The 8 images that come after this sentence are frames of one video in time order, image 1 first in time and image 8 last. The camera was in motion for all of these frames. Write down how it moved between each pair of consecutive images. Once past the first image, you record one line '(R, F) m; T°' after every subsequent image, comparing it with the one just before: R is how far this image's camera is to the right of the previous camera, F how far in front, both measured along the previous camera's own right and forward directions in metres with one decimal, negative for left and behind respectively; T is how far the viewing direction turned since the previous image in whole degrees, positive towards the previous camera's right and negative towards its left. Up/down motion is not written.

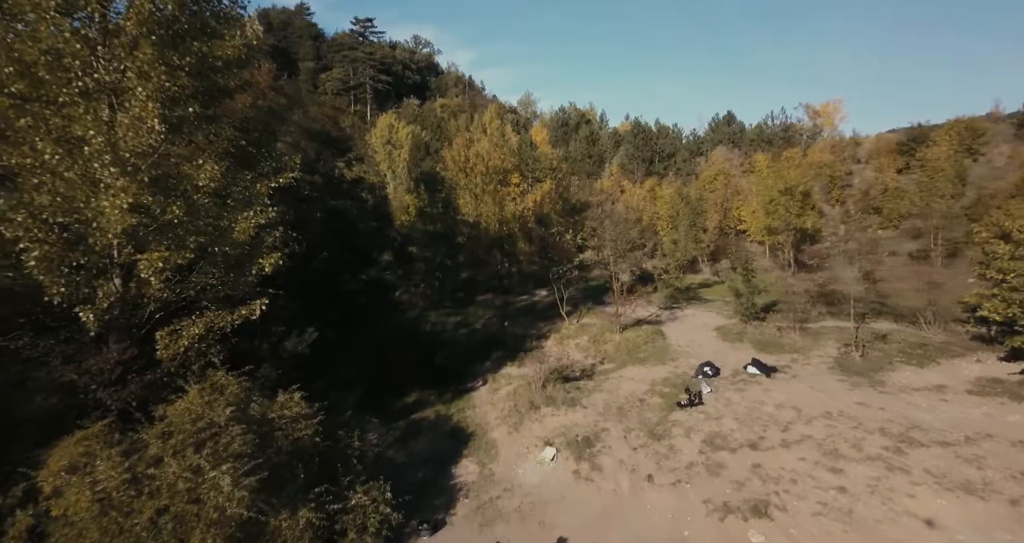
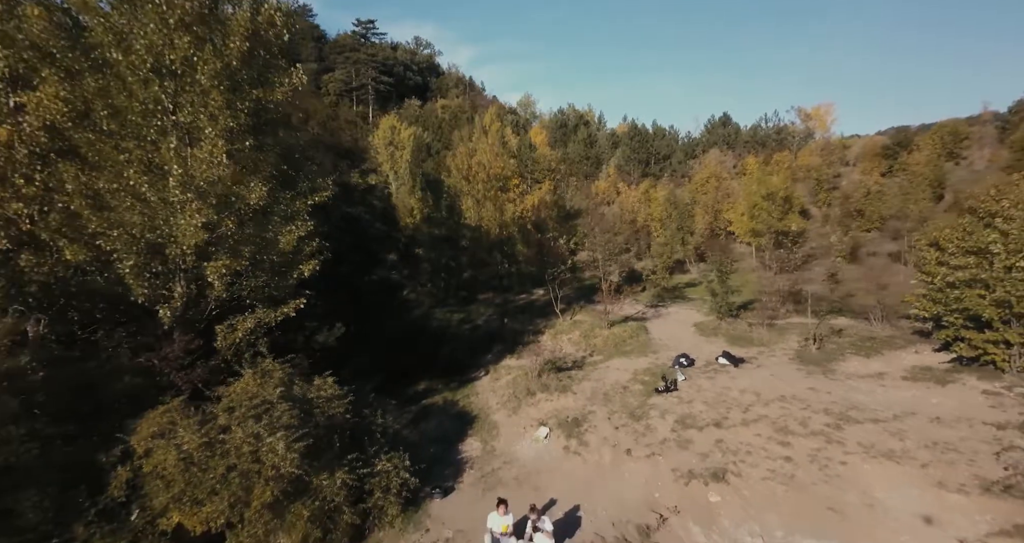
(0.0, -1.7) m; 0°
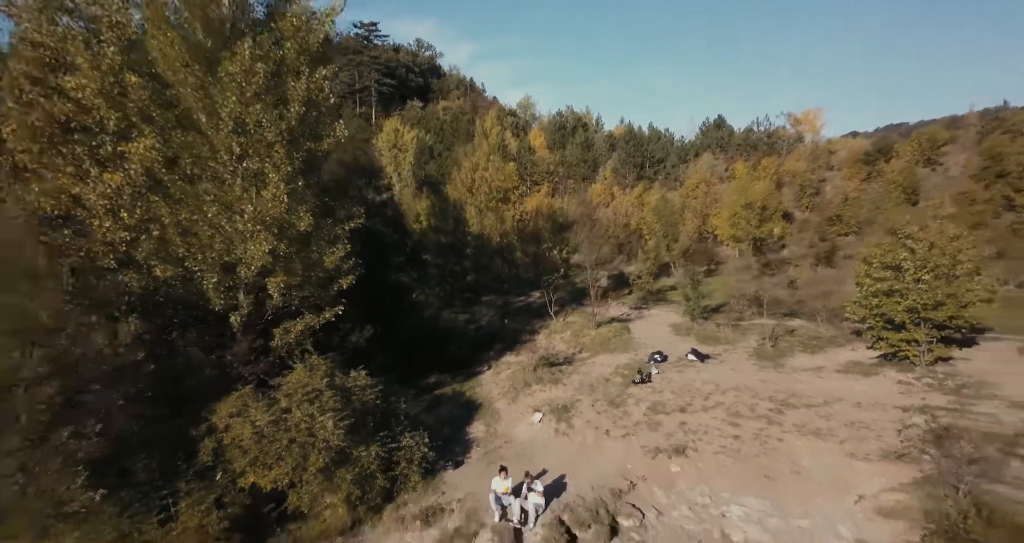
(0.0, -2.4) m; 0°
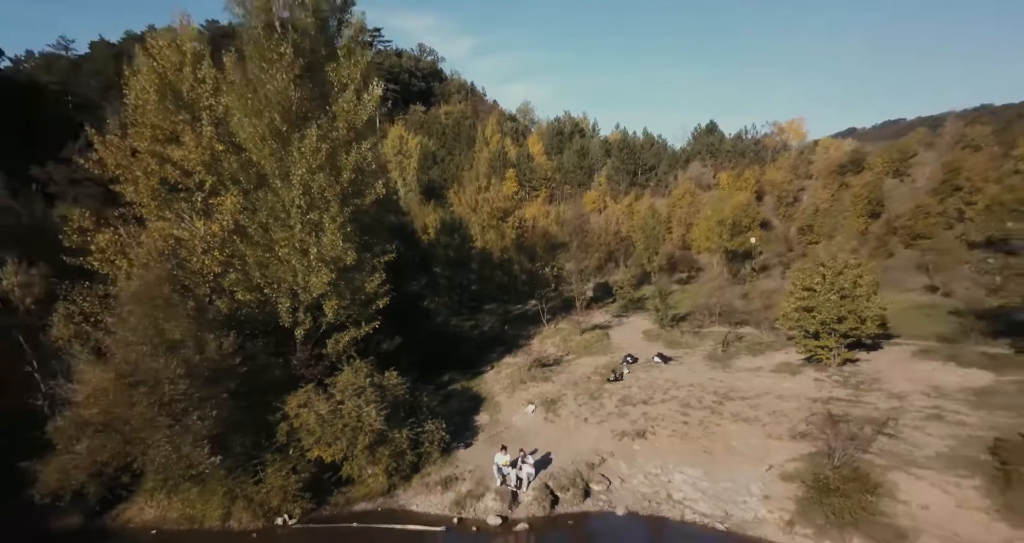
(0.0, -3.7) m; 0°
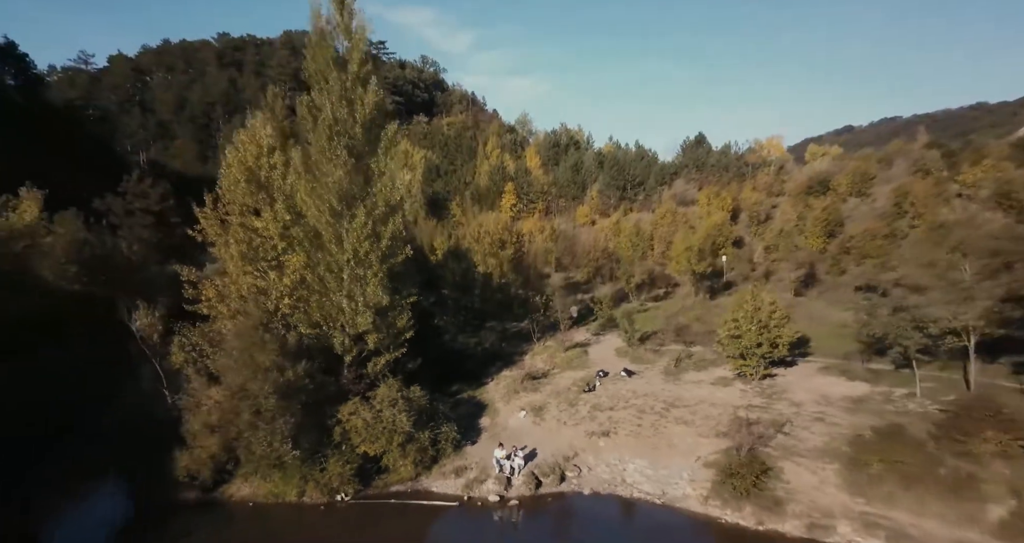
(+0.2, -5.2) m; 0°
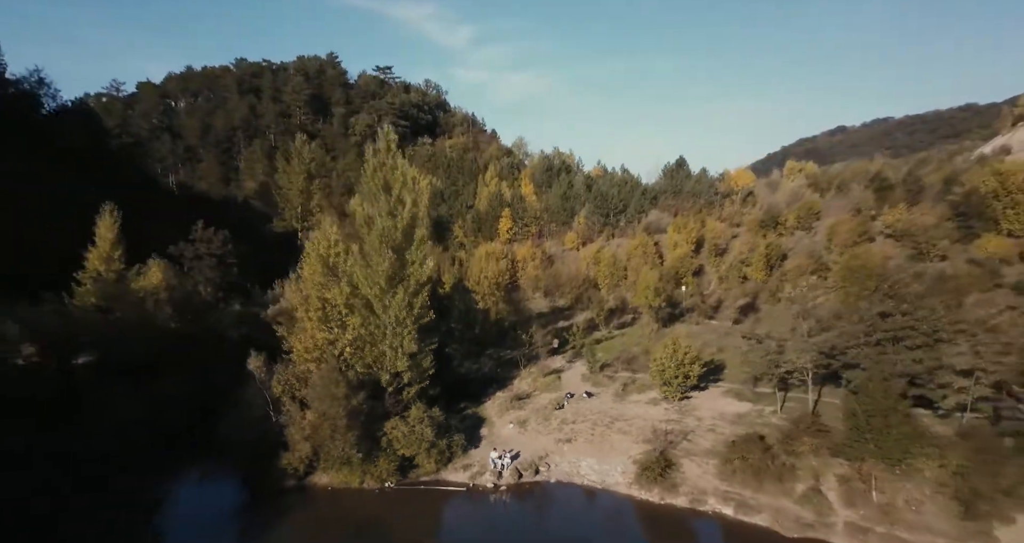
(+0.5, -9.4) m; 0°
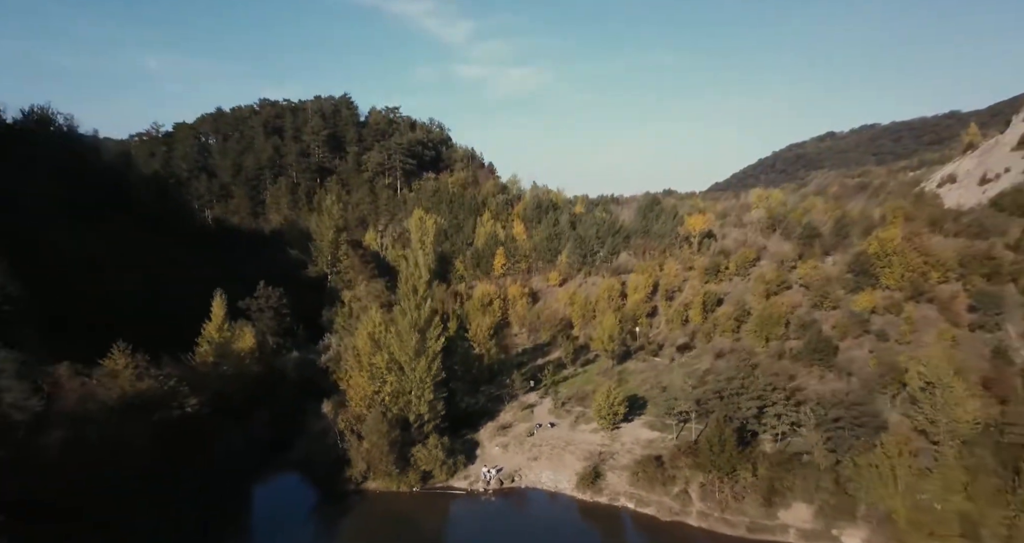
(+1.3, -15.0) m; 0°
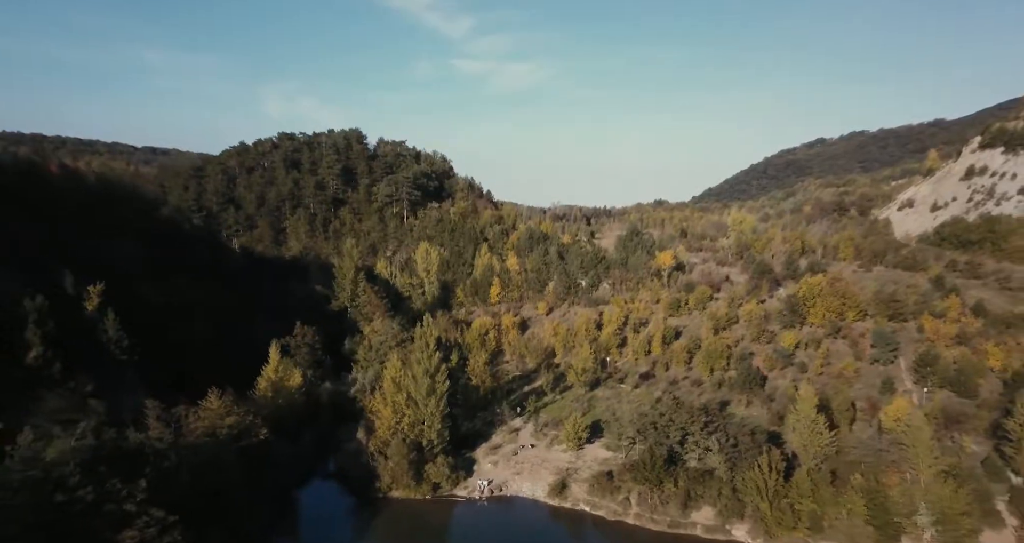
(+1.4, -14.2) m; 0°
